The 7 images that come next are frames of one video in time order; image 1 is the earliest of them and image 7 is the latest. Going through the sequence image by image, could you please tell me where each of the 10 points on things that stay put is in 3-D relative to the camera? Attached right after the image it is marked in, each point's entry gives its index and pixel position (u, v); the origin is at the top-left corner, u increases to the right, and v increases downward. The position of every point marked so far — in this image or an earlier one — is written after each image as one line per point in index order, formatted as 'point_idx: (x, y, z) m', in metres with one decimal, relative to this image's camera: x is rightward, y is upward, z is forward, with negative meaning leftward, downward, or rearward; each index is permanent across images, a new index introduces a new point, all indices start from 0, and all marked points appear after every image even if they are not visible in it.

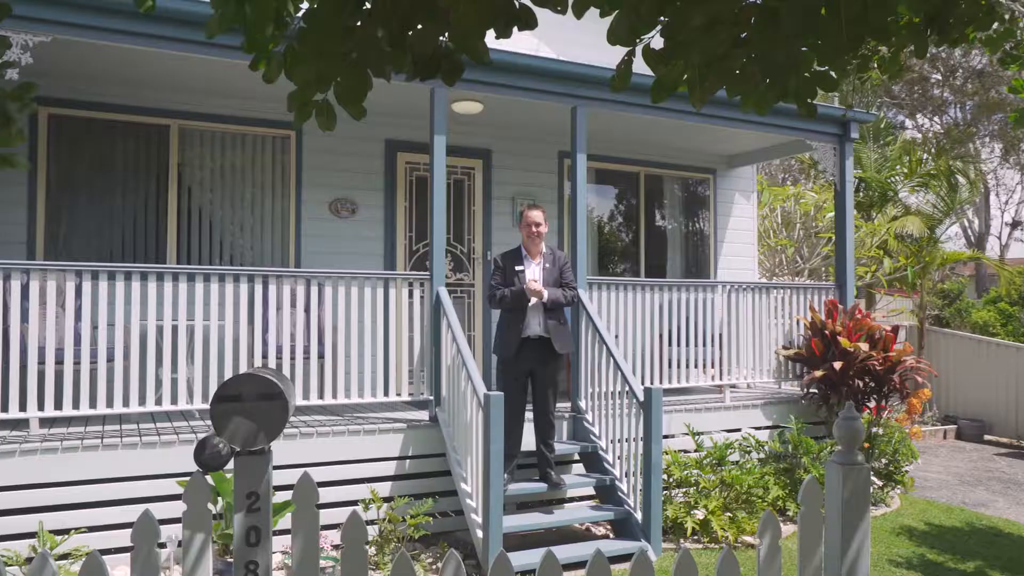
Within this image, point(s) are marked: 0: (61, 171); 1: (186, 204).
0: (-3.7, +1.0, +6.6) m
1: (-2.8, +0.7, +7.0) m
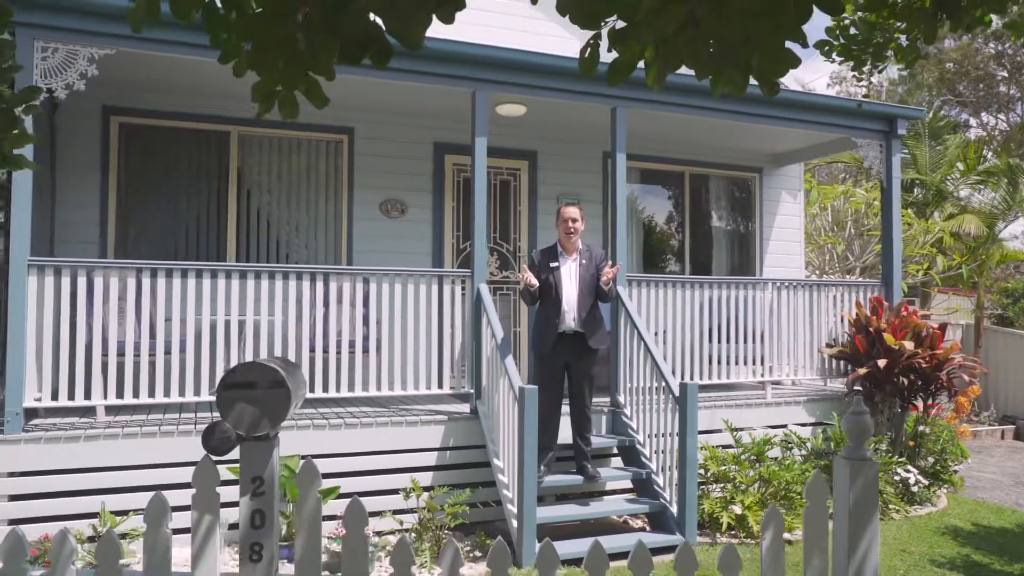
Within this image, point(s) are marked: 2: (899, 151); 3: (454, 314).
0: (-3.3, +1.0, +7.0) m
1: (-2.4, +0.8, +7.3) m
2: (+3.7, +1.3, +7.7) m
3: (-0.5, -0.2, +6.4) m
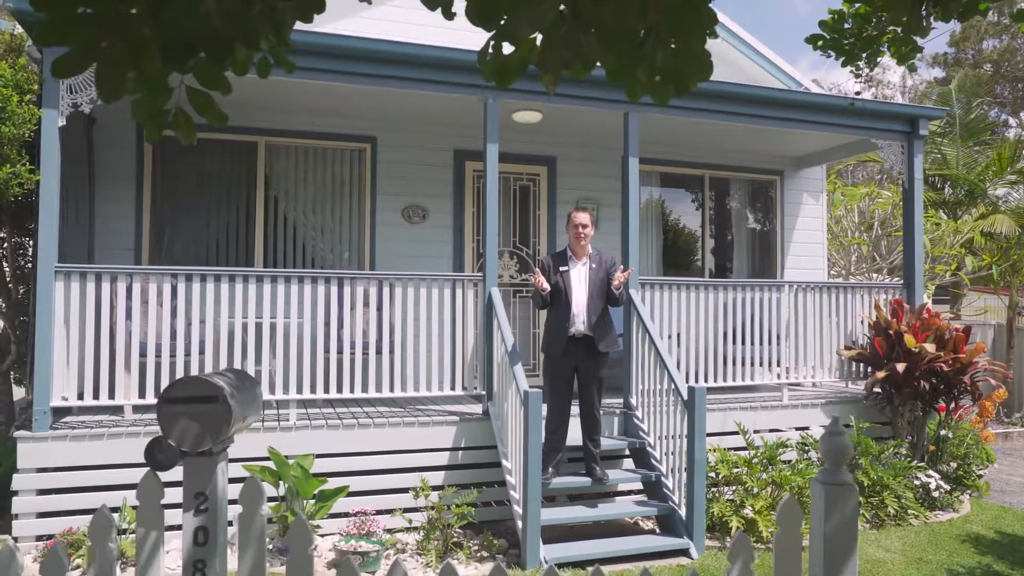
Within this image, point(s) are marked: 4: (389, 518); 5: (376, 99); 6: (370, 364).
0: (-3.2, +1.0, +7.3) m
1: (-2.3, +0.7, +7.6) m
2: (+3.9, +1.3, +7.6) m
3: (-0.4, -0.2, +6.6) m
4: (-0.9, -1.7, +5.9) m
5: (-1.2, +1.7, +7.2) m
6: (-1.2, -0.6, +6.4) m
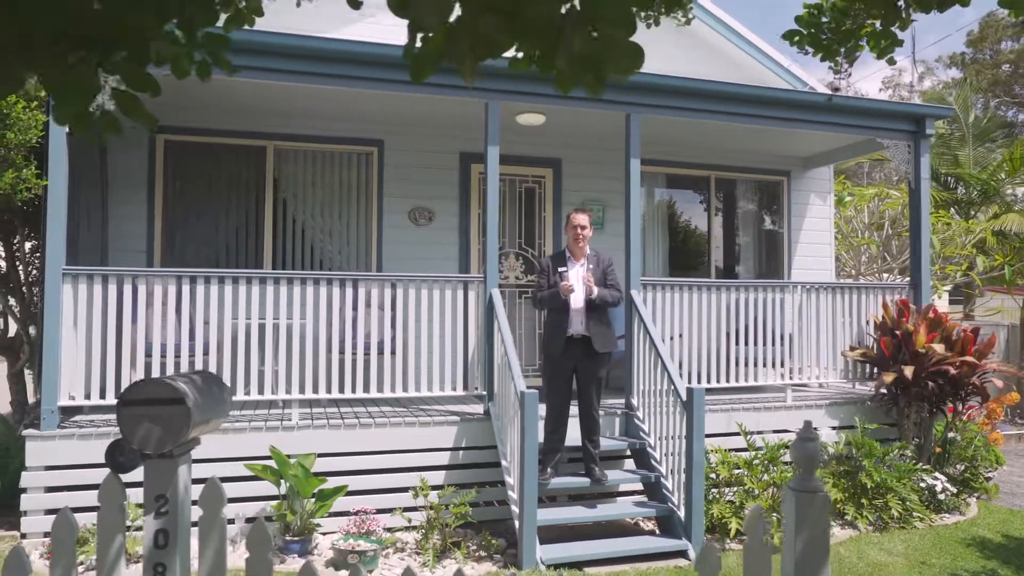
0: (-3.2, +0.9, +7.5) m
1: (-2.2, +0.7, +7.7) m
2: (+3.9, +1.3, +7.5) m
3: (-0.4, -0.2, +6.6) m
4: (-0.9, -1.7, +5.9) m
5: (-1.2, +1.7, +7.3) m
6: (-1.1, -0.6, +6.5) m
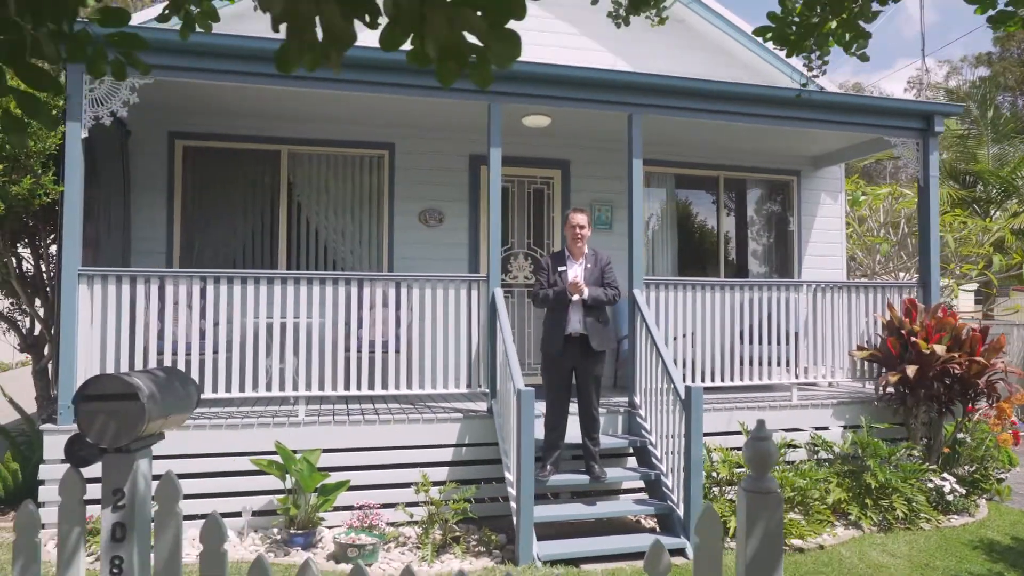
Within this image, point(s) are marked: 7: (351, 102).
0: (-3.1, +0.9, +7.7) m
1: (-2.2, +0.7, +7.9) m
2: (+4.0, +1.3, +7.5) m
3: (-0.3, -0.2, +6.7) m
4: (-0.9, -1.7, +6.1) m
5: (-1.2, +1.7, +7.4) m
6: (-1.1, -0.6, +6.7) m
7: (-1.5, +1.7, +7.2) m
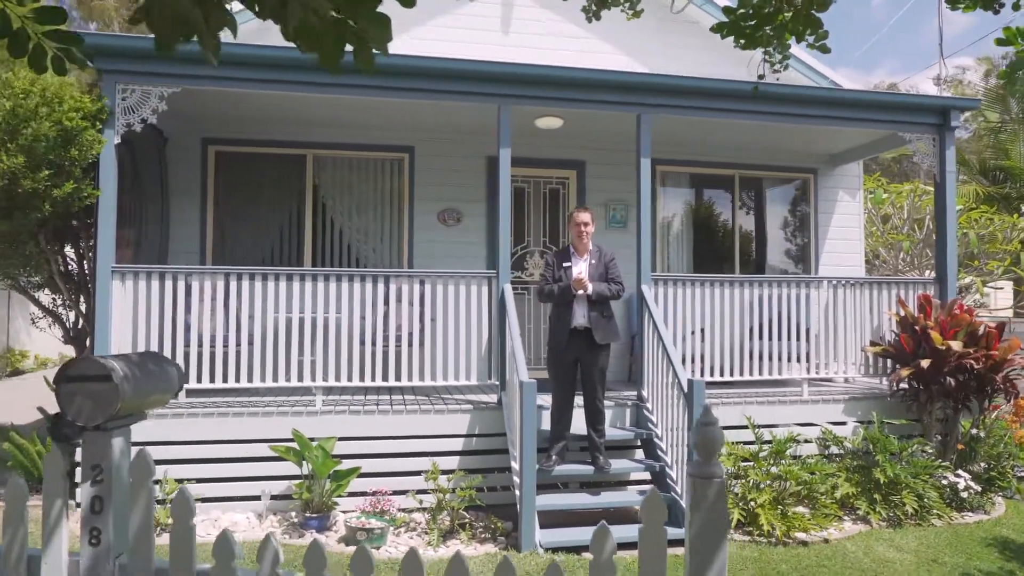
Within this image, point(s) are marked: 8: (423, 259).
0: (-2.9, +1.0, +8.1) m
1: (-2.0, +0.7, +8.2) m
2: (+4.1, +1.3, +7.4) m
3: (-0.2, -0.2, +7.0) m
4: (-0.9, -1.7, +6.3) m
5: (-1.0, +1.7, +7.7) m
6: (-1.0, -0.6, +6.9) m
7: (-1.3, +1.7, +7.5) m
8: (-0.9, +0.3, +8.4) m
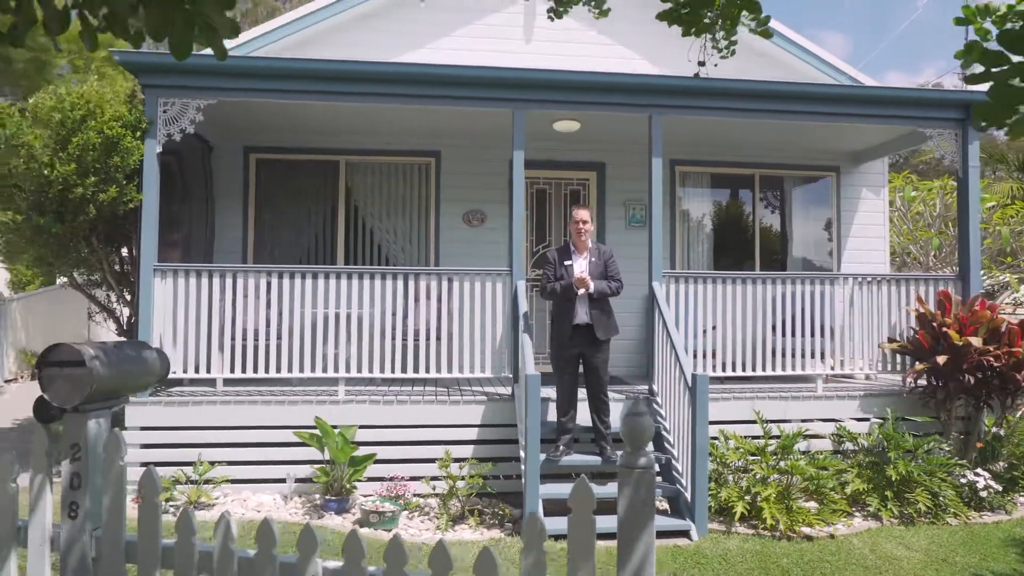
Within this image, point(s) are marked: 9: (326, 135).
0: (-2.7, +1.0, +8.6) m
1: (-1.7, +0.7, +8.7) m
2: (+4.3, +1.4, +7.3) m
3: (-0.1, -0.2, +7.2) m
4: (-0.8, -1.6, +6.6) m
5: (-0.8, +1.7, +8.1) m
6: (-0.9, -0.6, +7.3) m
7: (-1.1, +1.7, +7.9) m
8: (-0.6, +0.3, +8.7) m
9: (-2.0, +1.7, +8.6) m
